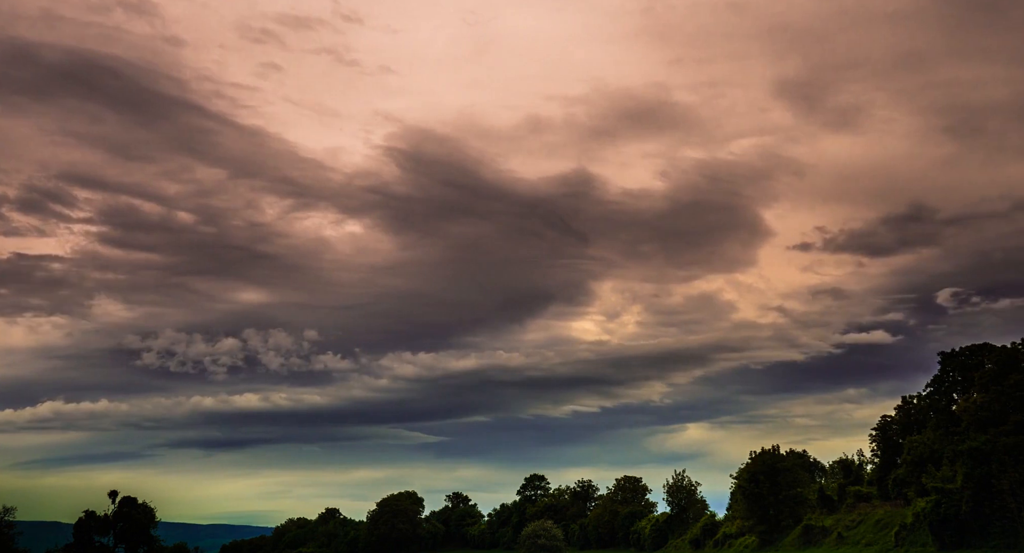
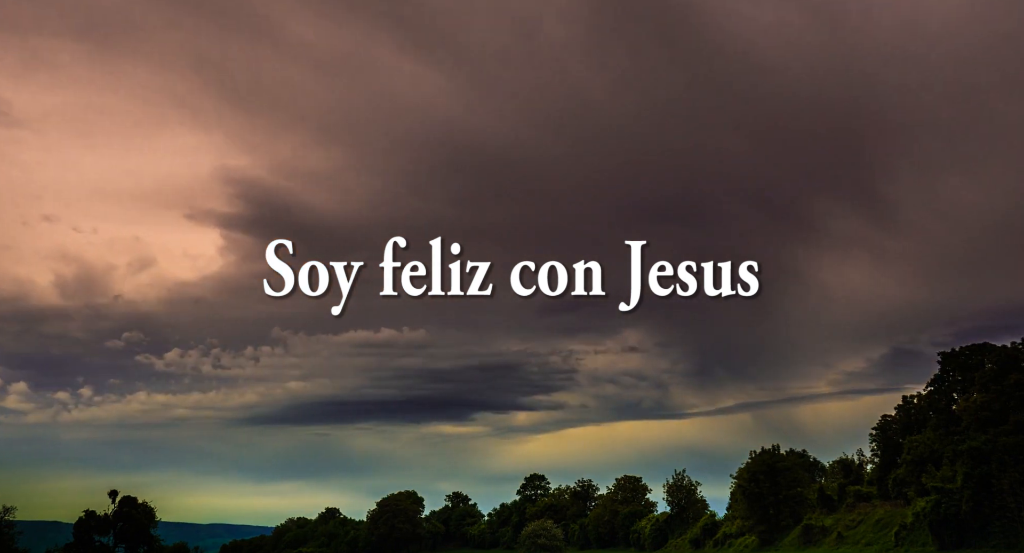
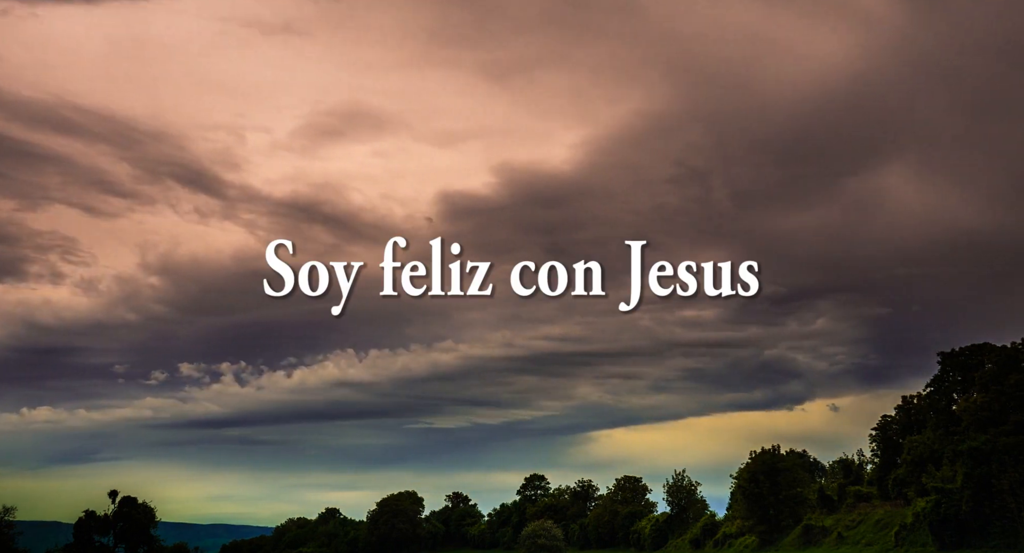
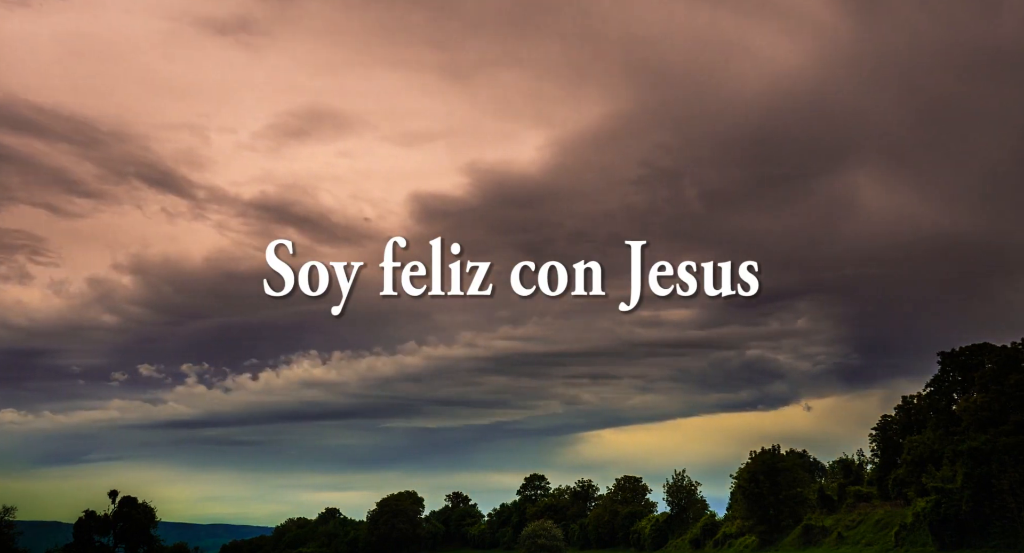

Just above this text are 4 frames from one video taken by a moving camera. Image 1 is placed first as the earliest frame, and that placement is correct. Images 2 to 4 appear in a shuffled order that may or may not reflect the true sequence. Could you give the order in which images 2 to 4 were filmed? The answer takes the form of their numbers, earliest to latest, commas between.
3, 4, 2
